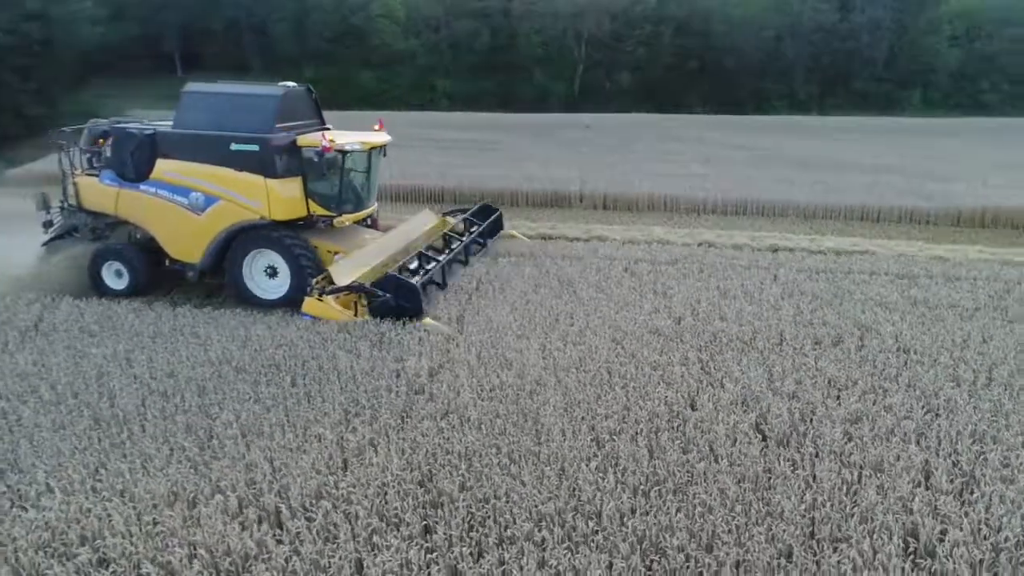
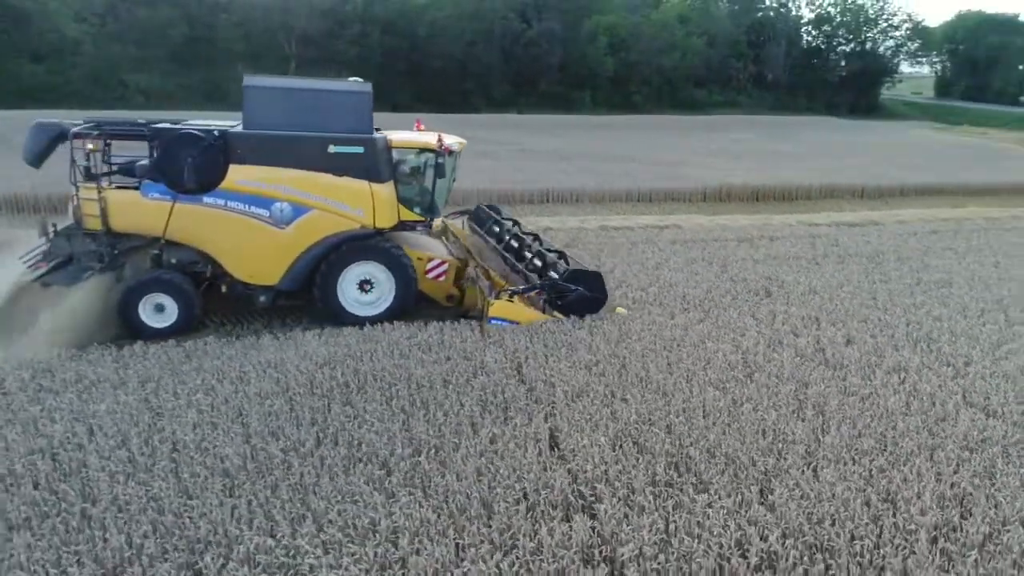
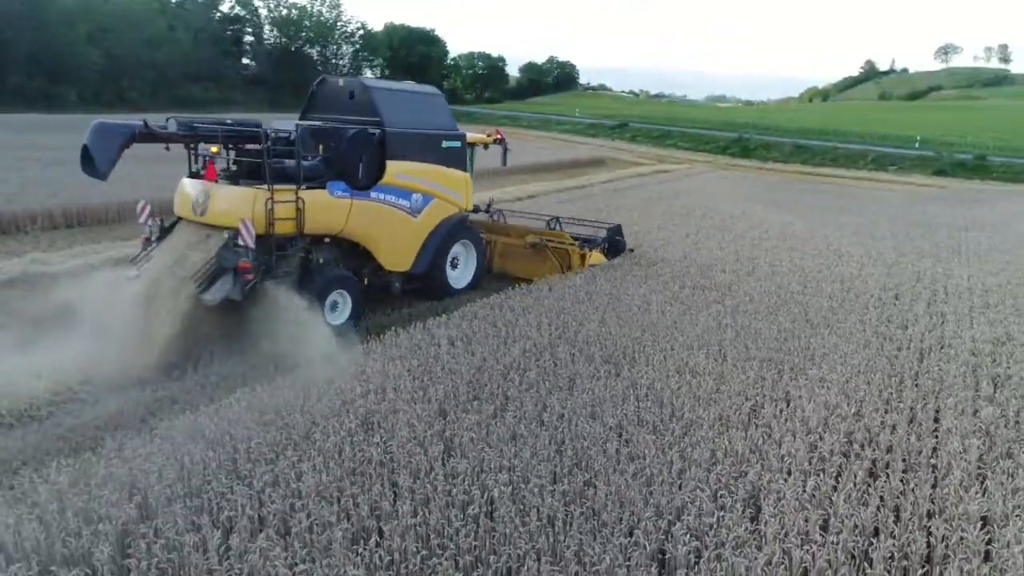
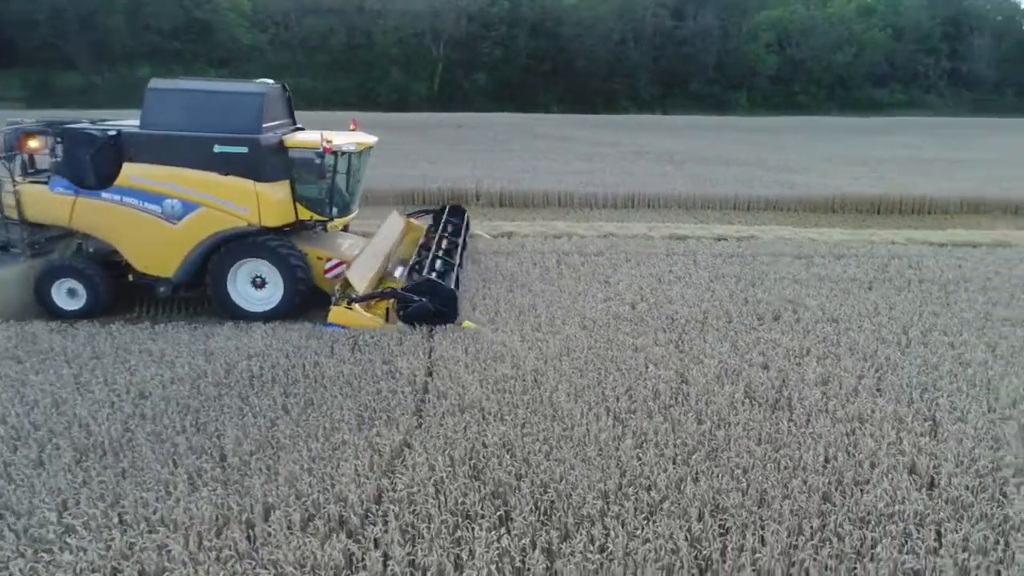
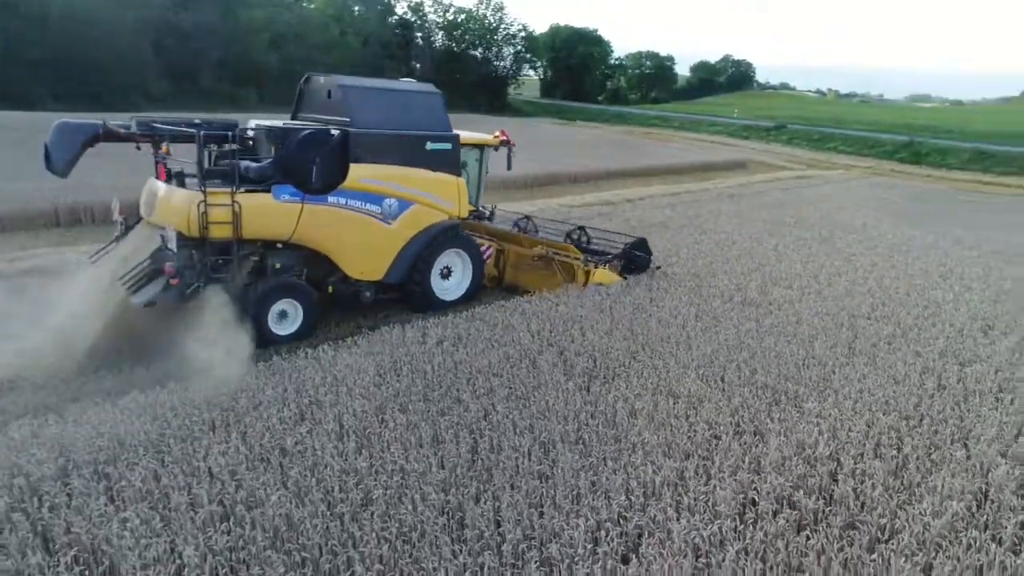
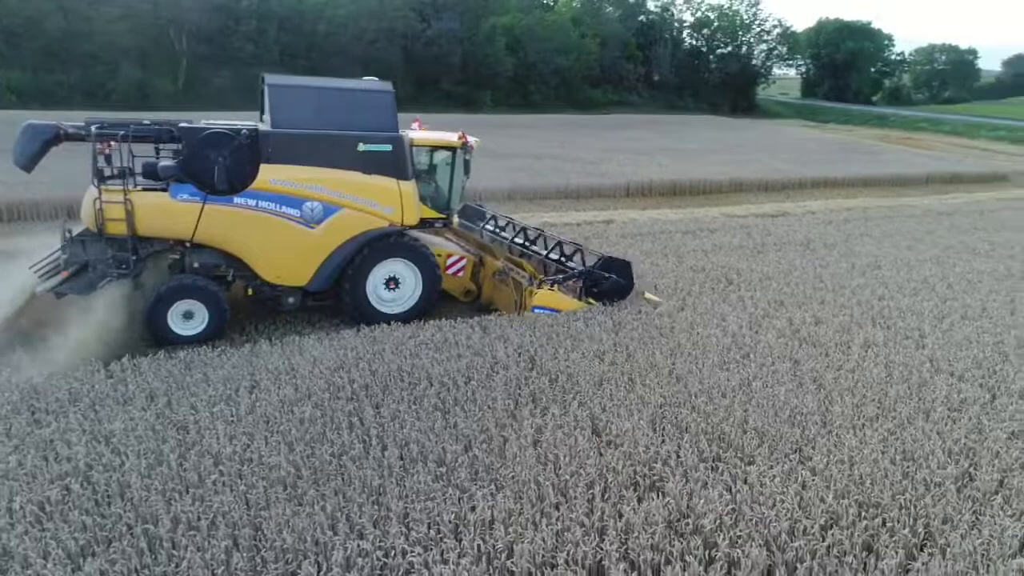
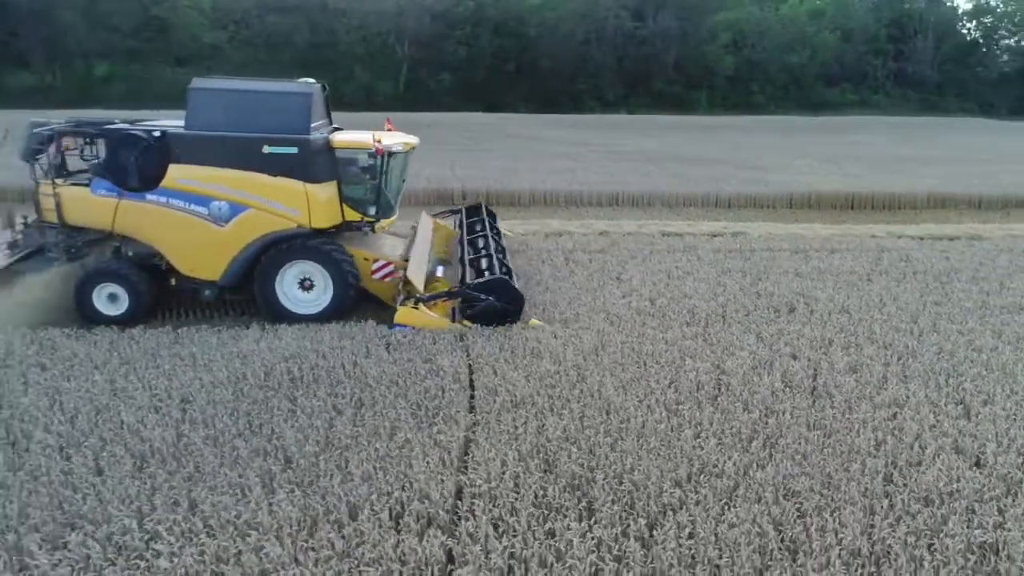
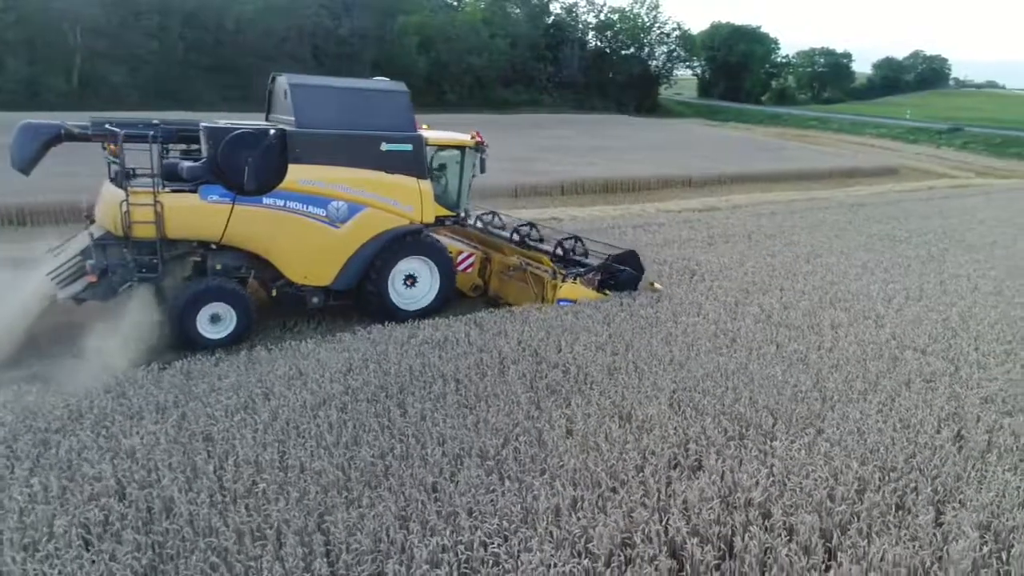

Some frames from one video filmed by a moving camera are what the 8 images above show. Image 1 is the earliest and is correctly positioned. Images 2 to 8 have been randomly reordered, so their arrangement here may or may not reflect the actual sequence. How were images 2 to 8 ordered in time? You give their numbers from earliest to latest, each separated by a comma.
4, 7, 2, 6, 8, 5, 3
